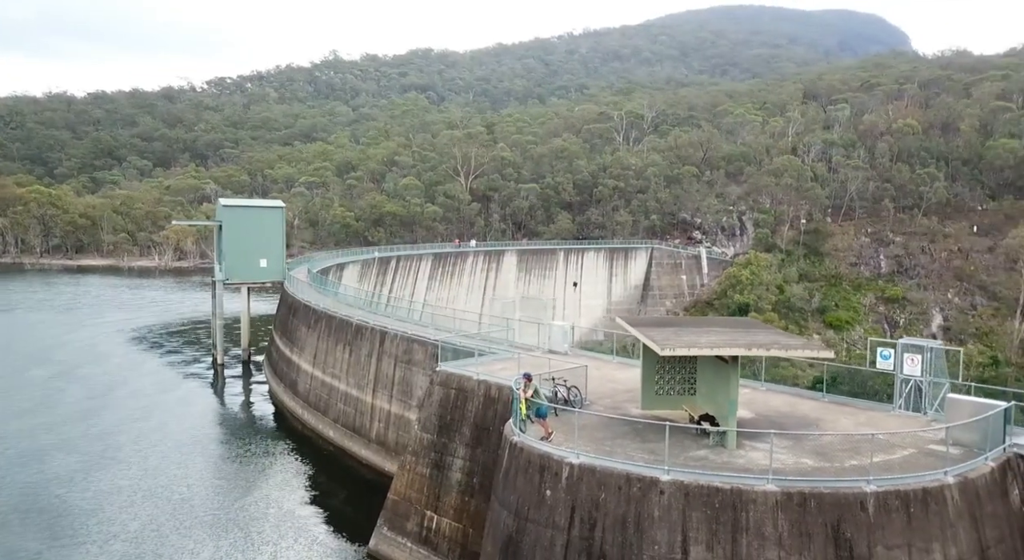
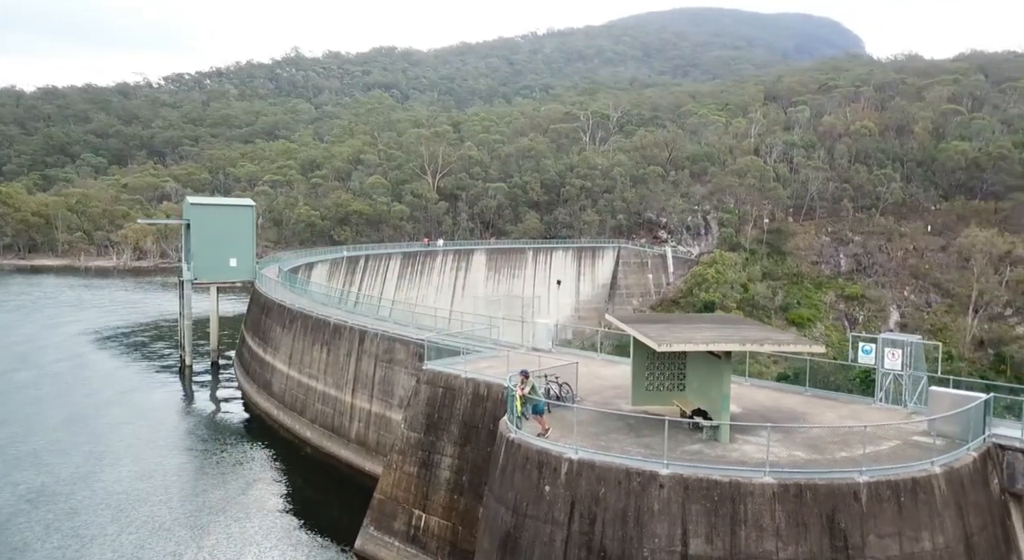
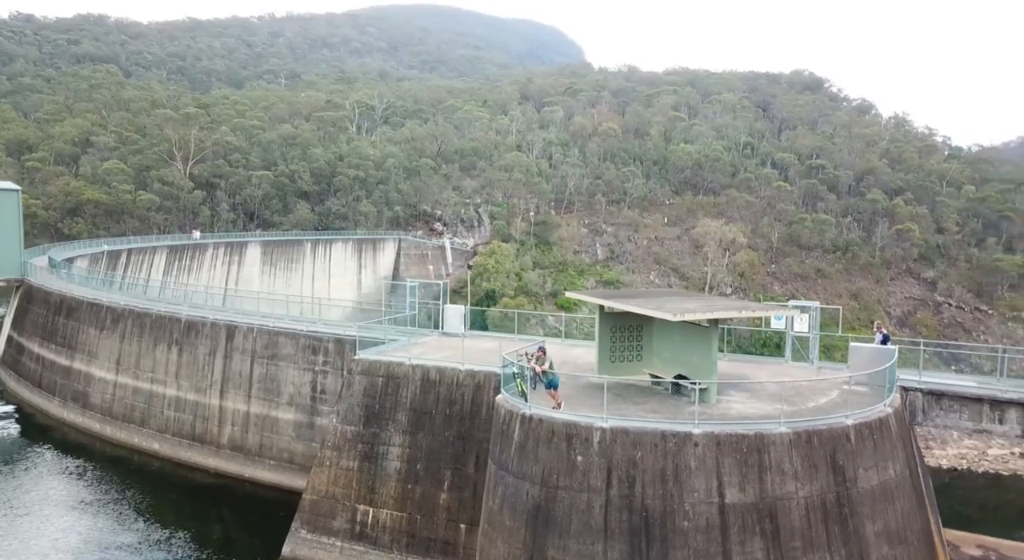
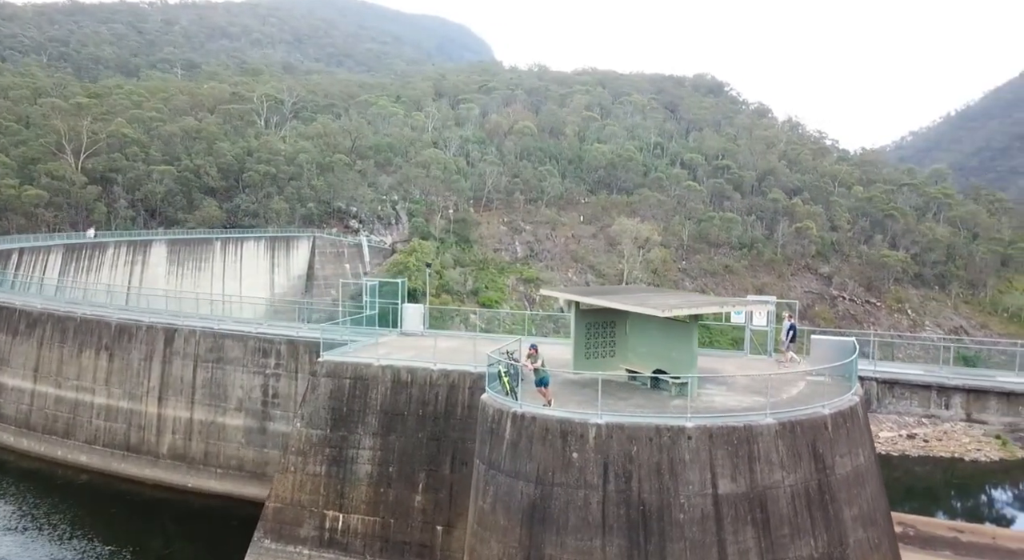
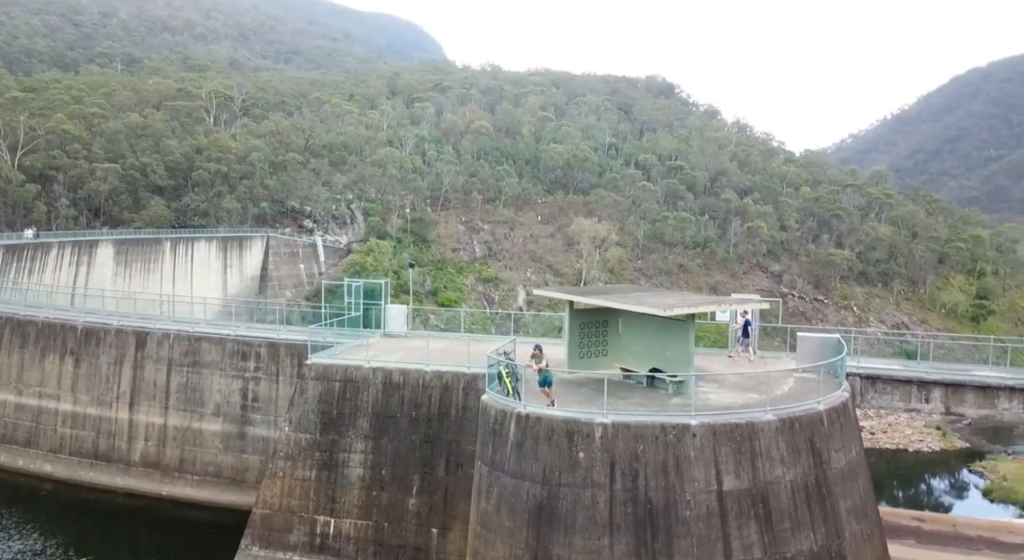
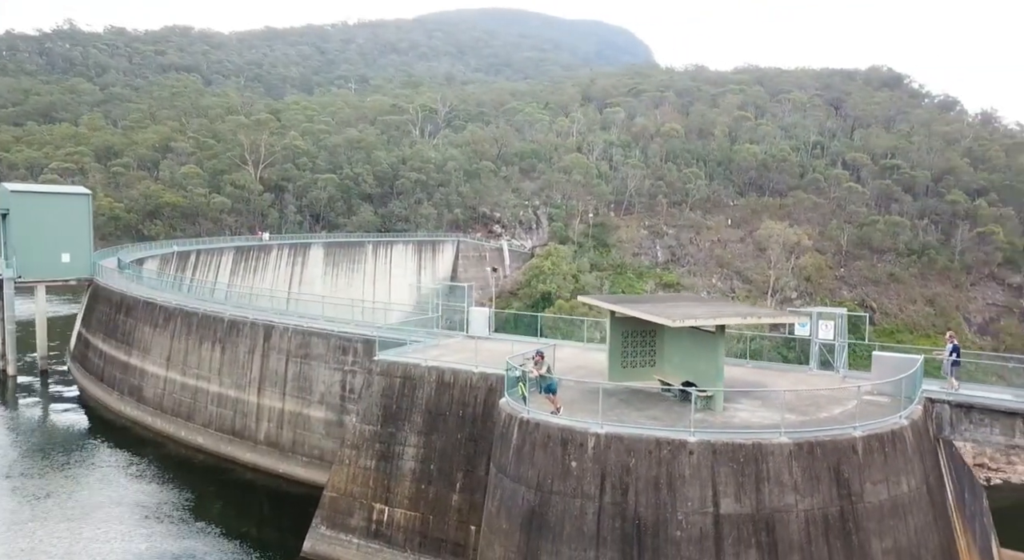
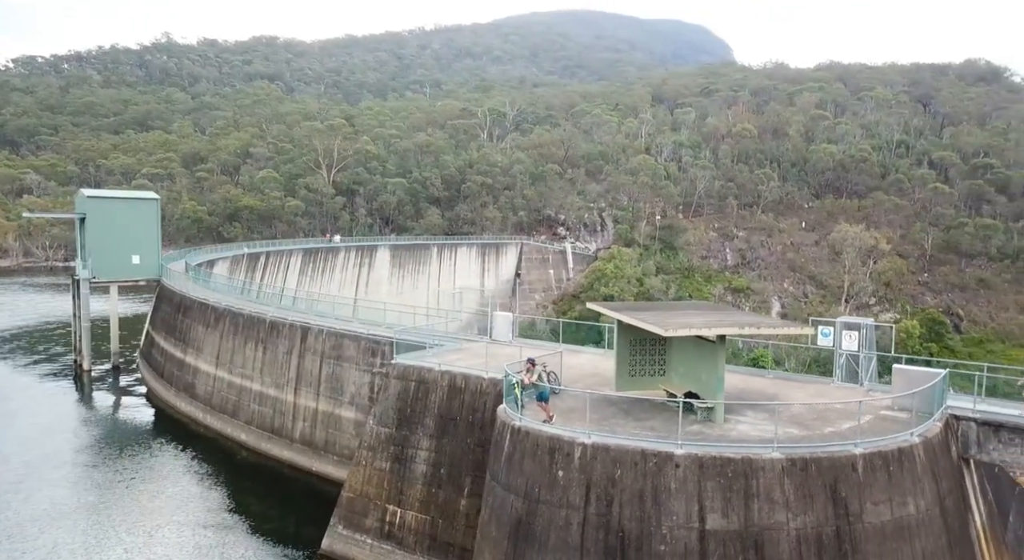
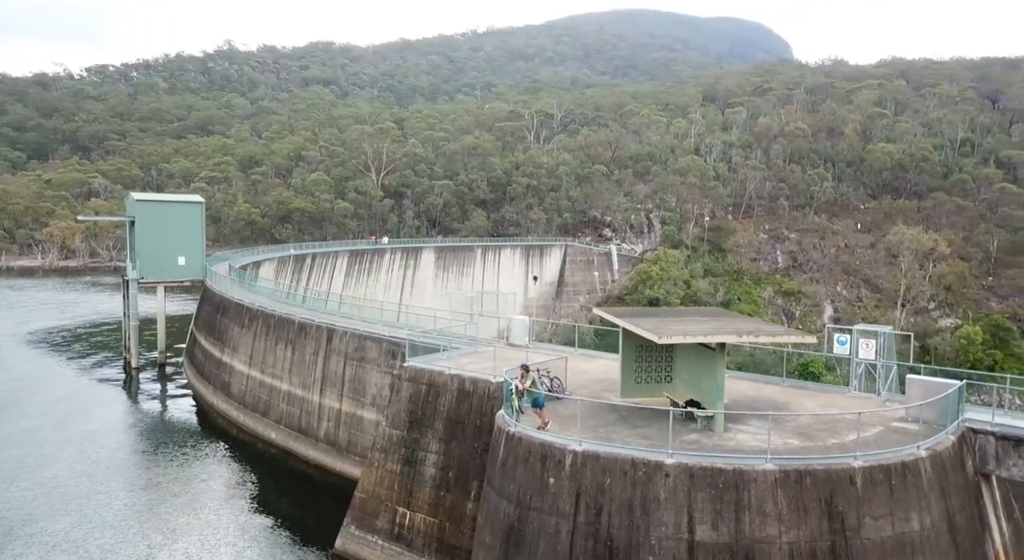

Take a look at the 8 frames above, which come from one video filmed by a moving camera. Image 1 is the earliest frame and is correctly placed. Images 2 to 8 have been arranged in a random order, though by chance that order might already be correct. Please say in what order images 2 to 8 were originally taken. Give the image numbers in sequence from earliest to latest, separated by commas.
2, 8, 7, 6, 3, 4, 5
